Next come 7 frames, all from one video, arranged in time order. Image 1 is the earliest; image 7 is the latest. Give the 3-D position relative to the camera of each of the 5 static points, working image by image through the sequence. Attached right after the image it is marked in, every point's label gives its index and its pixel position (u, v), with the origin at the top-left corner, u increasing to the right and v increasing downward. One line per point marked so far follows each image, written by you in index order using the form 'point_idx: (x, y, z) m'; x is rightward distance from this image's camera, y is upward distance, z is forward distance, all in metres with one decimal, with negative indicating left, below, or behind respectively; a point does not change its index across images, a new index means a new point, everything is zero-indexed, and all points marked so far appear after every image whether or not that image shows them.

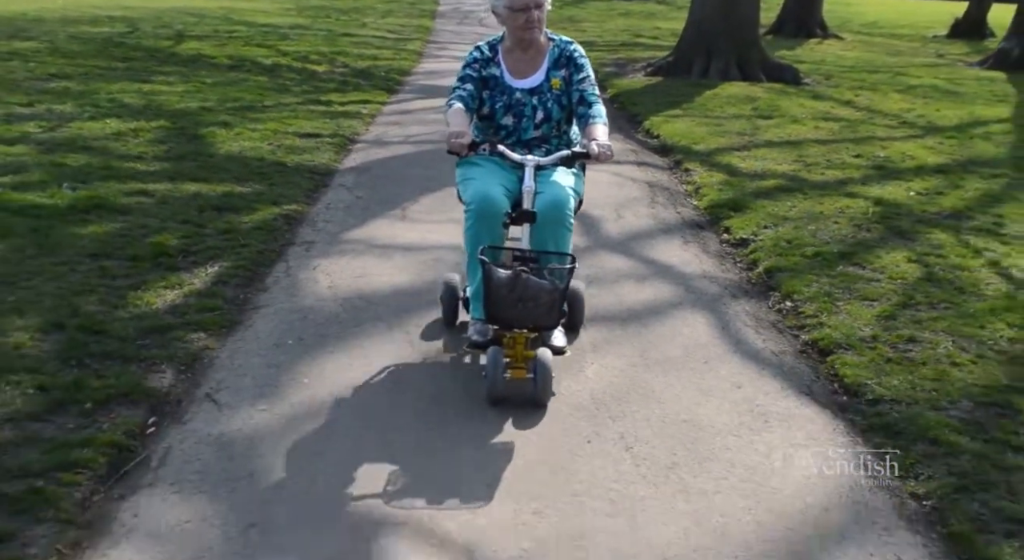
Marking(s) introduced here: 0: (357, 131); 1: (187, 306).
0: (-1.5, +1.5, +8.6) m
1: (-1.6, -0.1, +4.2) m
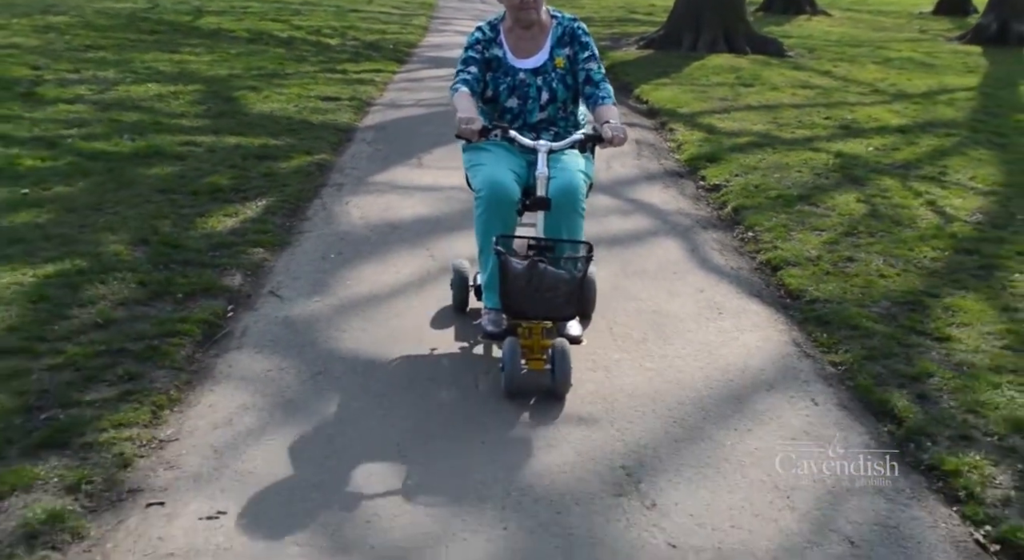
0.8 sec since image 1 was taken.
0: (-1.5, +2.0, +9.4) m
1: (-1.6, +0.3, +5.1) m
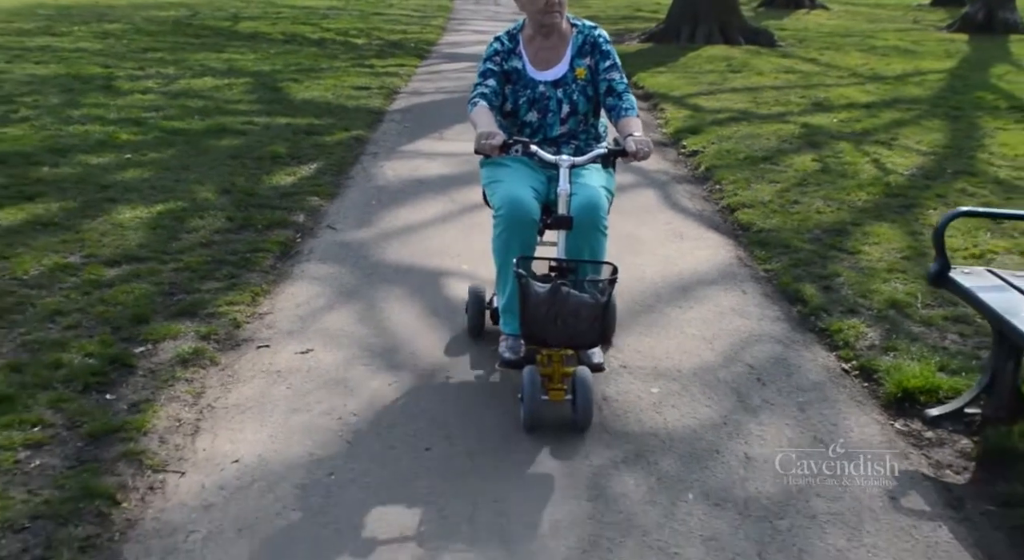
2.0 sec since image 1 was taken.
0: (-1.4, +2.4, +10.7) m
1: (-1.5, +0.7, +6.3) m
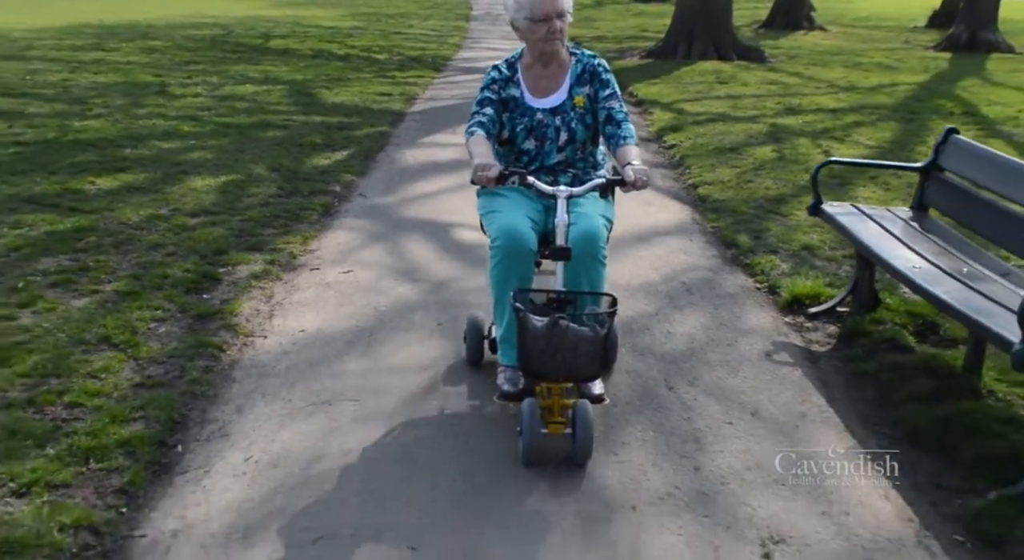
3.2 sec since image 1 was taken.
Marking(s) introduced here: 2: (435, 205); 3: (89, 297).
0: (-1.3, +2.6, +12.0) m
1: (-1.5, +1.0, +7.6) m
2: (-0.6, +0.6, +6.6) m
3: (-2.2, -0.1, +4.6) m
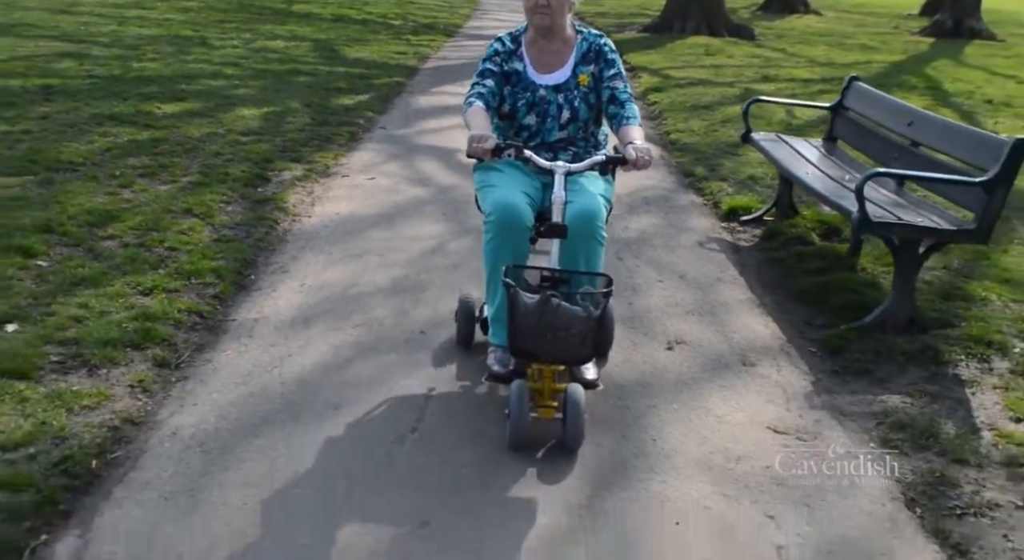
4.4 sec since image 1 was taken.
0: (-1.3, +3.5, +13.1) m
1: (-1.5, +1.8, +8.8) m
2: (-0.6, +1.3, +7.8) m
3: (-2.3, +0.6, +5.7) m
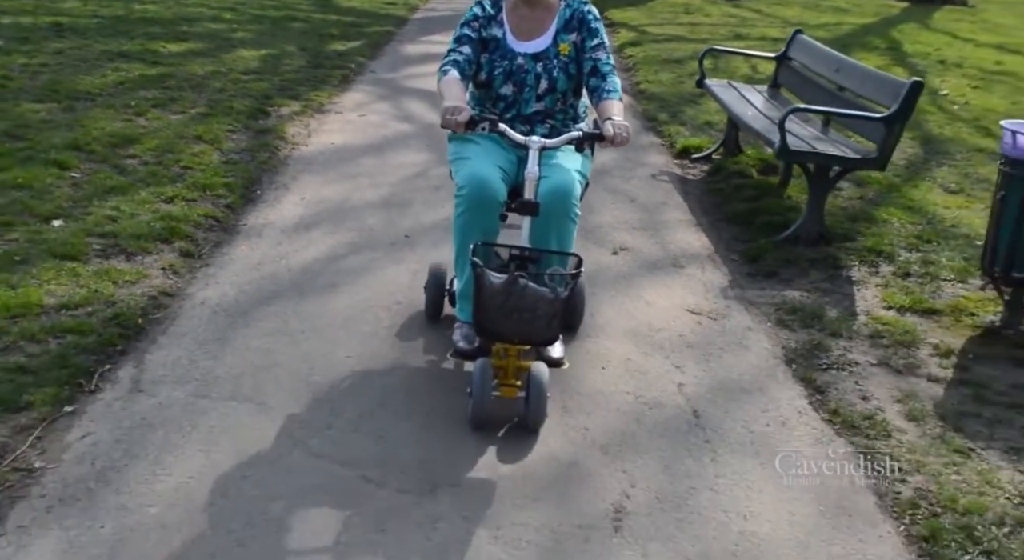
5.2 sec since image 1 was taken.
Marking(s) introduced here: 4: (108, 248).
0: (-1.5, +4.4, +13.7) m
1: (-1.7, +2.5, +9.4) m
2: (-0.8, +1.9, +8.4) m
3: (-2.5, +1.2, +6.4) m
4: (-2.0, +0.2, +4.2) m
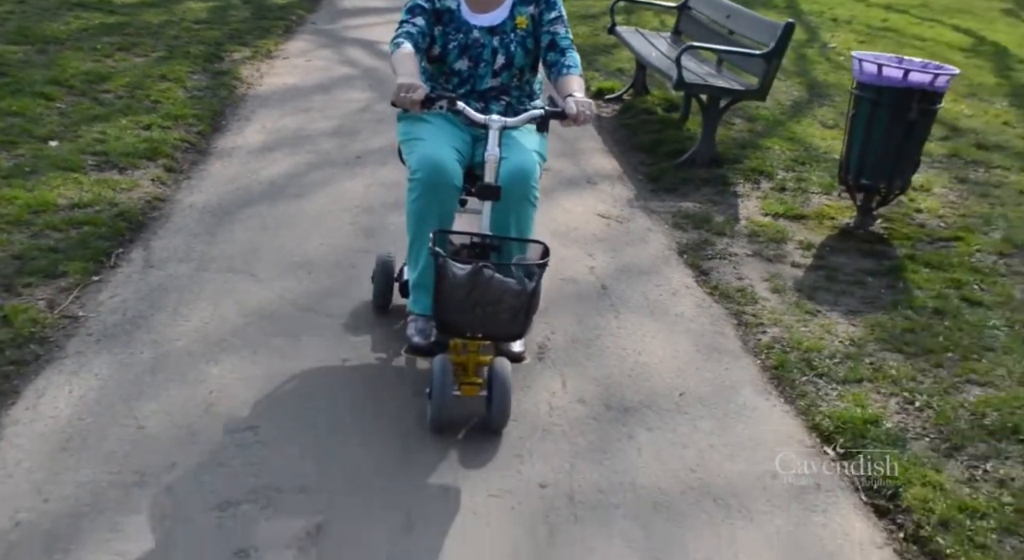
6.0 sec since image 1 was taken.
0: (-2.5, +5.2, +14.1) m
1: (-2.4, +3.2, +9.9) m
2: (-1.4, +2.6, +9.0) m
3: (-2.9, +1.8, +6.9) m
4: (-2.3, +0.6, +4.8) m
